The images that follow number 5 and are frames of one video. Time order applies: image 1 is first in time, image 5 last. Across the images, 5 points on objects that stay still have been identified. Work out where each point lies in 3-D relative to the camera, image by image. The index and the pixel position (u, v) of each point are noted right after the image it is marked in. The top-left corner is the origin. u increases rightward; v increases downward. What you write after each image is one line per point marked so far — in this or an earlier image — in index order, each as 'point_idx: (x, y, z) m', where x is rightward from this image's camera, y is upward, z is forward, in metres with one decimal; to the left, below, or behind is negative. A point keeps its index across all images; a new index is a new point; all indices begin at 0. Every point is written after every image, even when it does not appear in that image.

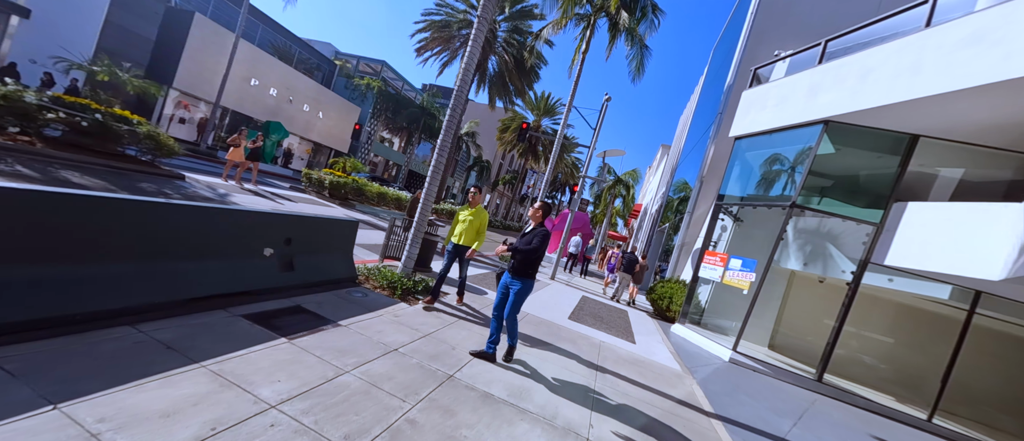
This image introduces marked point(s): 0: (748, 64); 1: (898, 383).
0: (+7.5, +5.0, +11.5) m
1: (+9.4, -4.0, +8.8) m
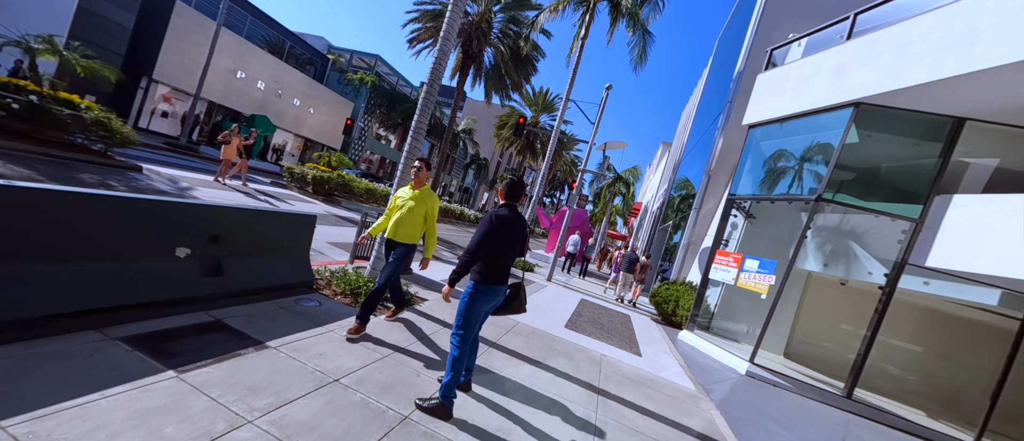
0: (+7.3, +5.1, +10.7) m
1: (+9.2, -3.9, +8.0) m
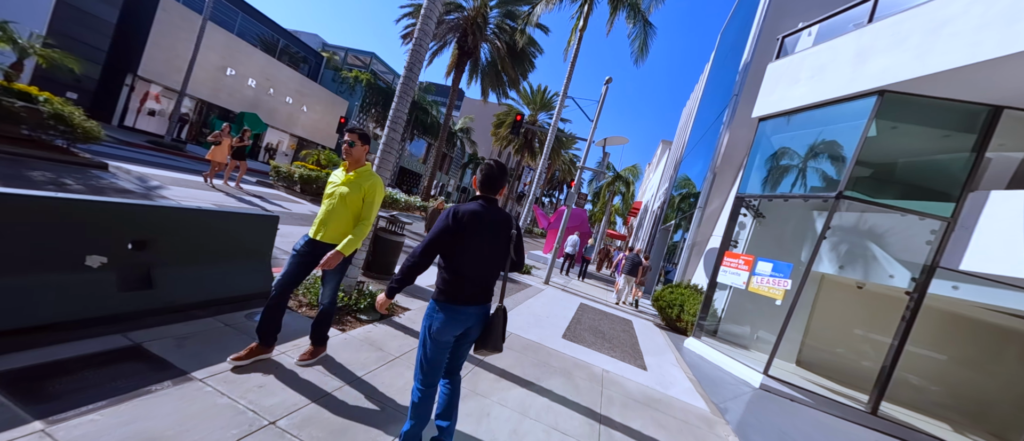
0: (+7.2, +5.1, +10.2) m
1: (+9.1, -3.9, +7.5) m
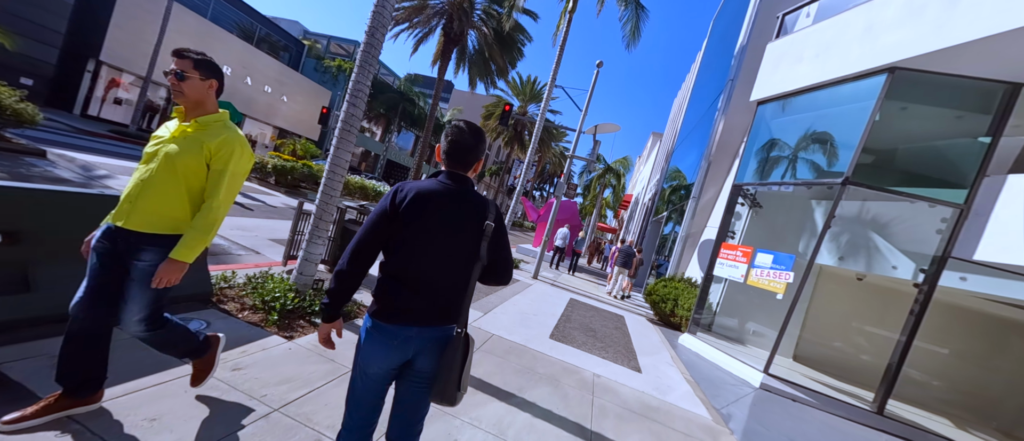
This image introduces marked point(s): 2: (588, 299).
0: (+6.8, +5.4, +9.7) m
1: (+8.8, -3.6, +7.2) m
2: (+2.2, -2.3, +10.4) m
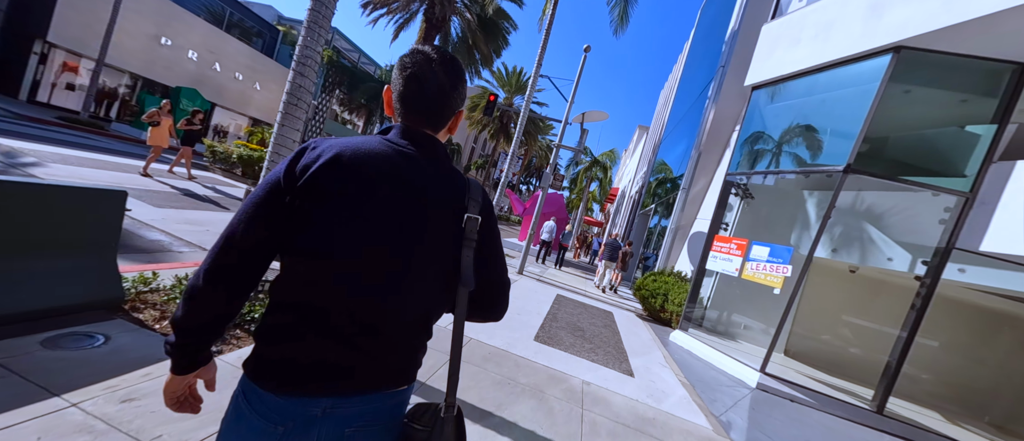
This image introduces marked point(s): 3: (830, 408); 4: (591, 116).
0: (+6.3, +5.6, +9.4) m
1: (+8.5, -3.5, +7.1) m
2: (+1.8, -2.0, +10.1) m
3: (+4.6, -2.7, +5.2) m
4: (+2.2, +2.9, +10.2) m
